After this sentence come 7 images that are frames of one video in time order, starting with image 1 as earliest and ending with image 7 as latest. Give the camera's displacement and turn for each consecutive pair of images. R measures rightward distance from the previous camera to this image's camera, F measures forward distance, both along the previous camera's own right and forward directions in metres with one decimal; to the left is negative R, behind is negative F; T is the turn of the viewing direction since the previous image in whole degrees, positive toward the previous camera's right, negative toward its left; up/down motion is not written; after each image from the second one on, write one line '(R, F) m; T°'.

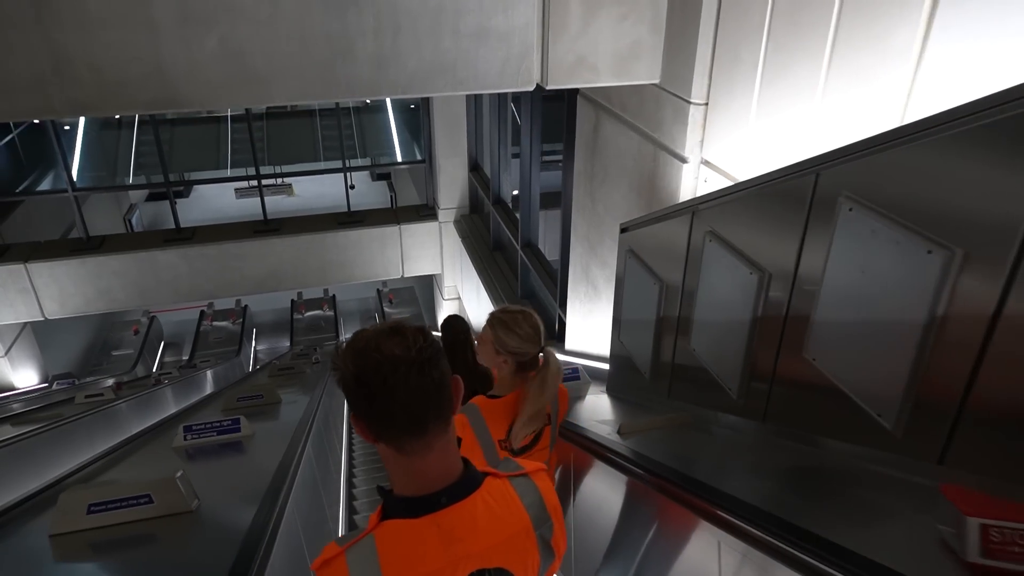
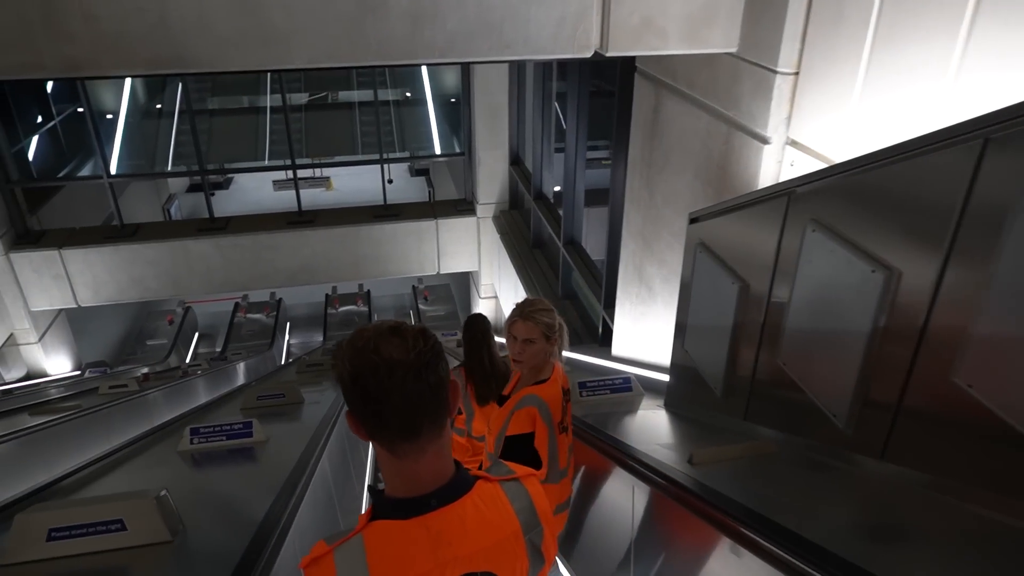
(0.0, +0.3) m; -3°
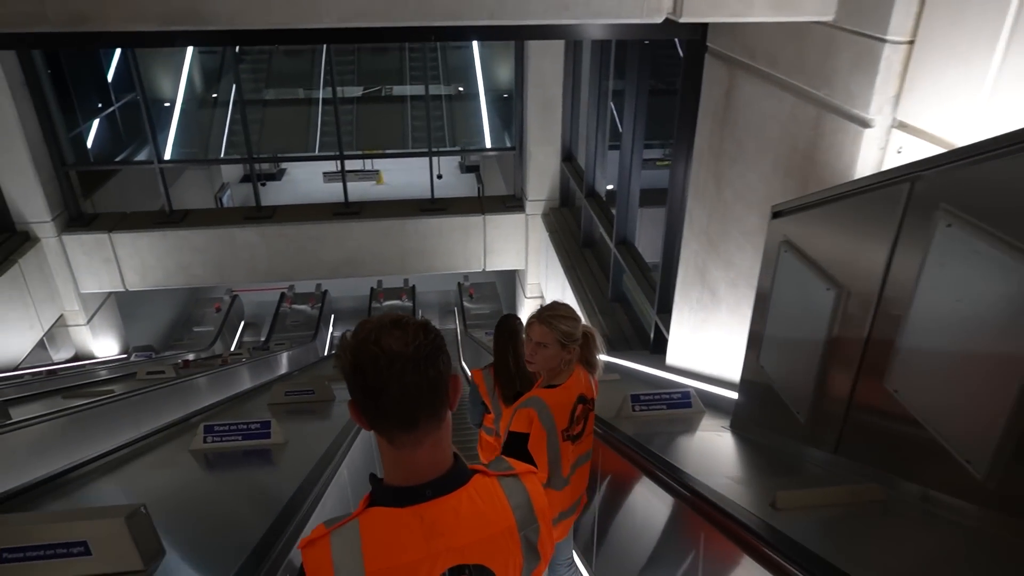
(0.0, +0.3) m; -4°
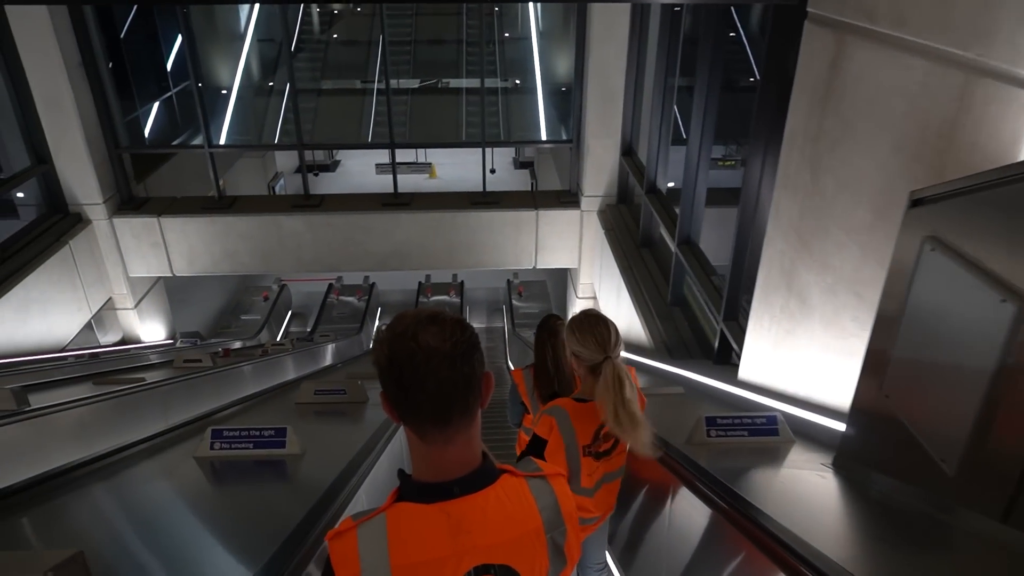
(0.0, +0.3) m; -4°
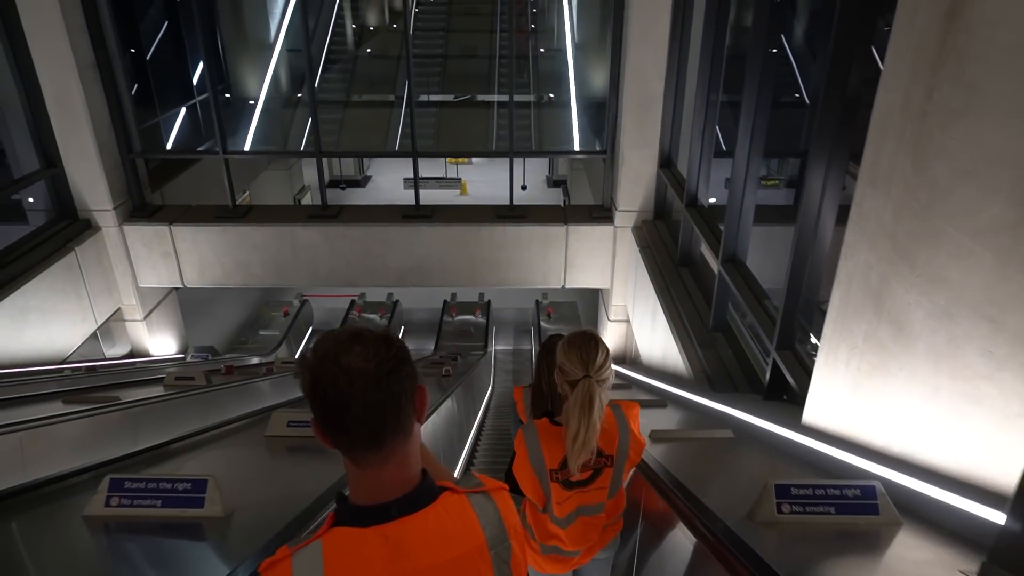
(+0.1, +0.5) m; -3°
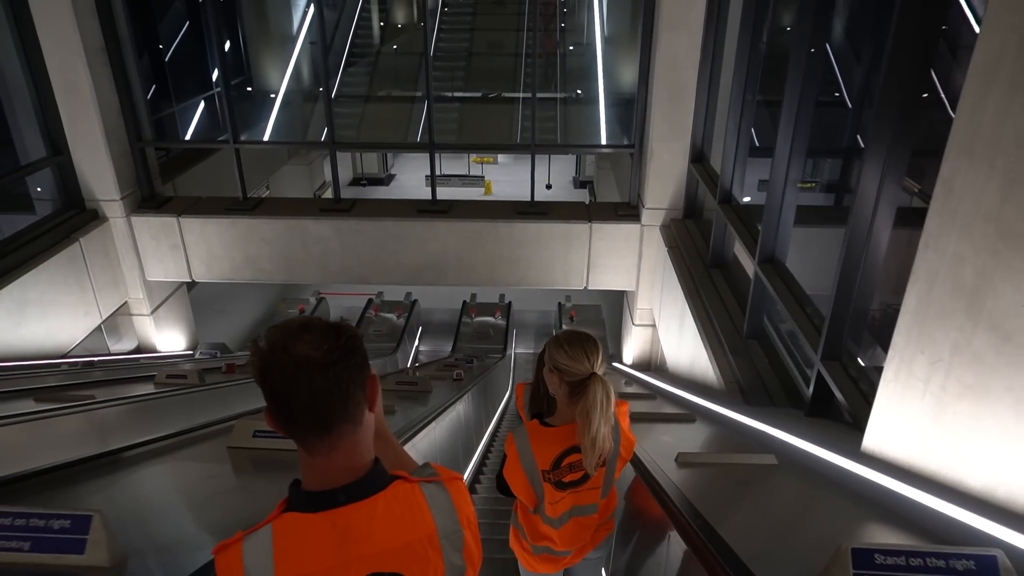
(+0.1, +0.4) m; -2°
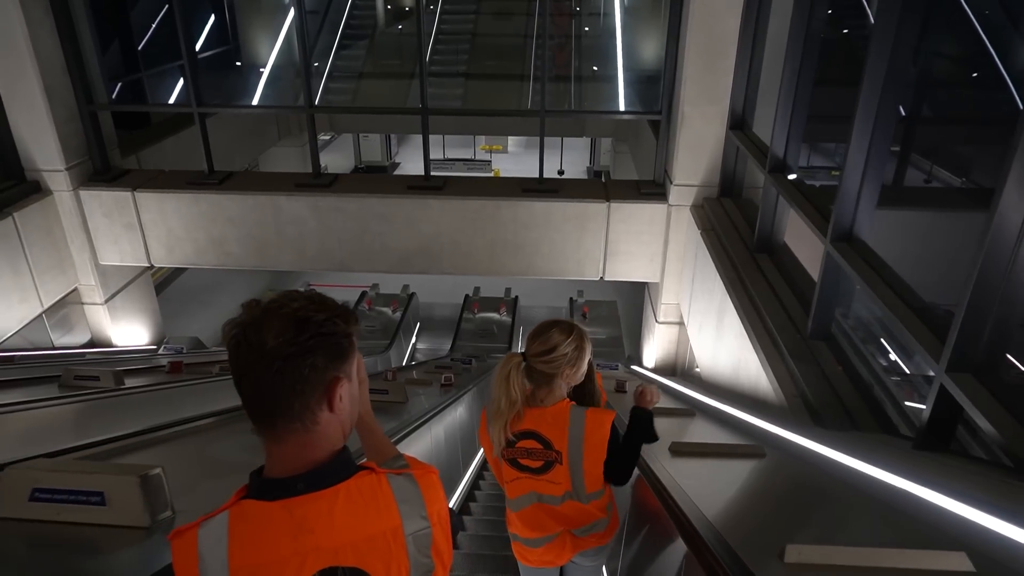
(+0.1, +0.9) m; -1°
